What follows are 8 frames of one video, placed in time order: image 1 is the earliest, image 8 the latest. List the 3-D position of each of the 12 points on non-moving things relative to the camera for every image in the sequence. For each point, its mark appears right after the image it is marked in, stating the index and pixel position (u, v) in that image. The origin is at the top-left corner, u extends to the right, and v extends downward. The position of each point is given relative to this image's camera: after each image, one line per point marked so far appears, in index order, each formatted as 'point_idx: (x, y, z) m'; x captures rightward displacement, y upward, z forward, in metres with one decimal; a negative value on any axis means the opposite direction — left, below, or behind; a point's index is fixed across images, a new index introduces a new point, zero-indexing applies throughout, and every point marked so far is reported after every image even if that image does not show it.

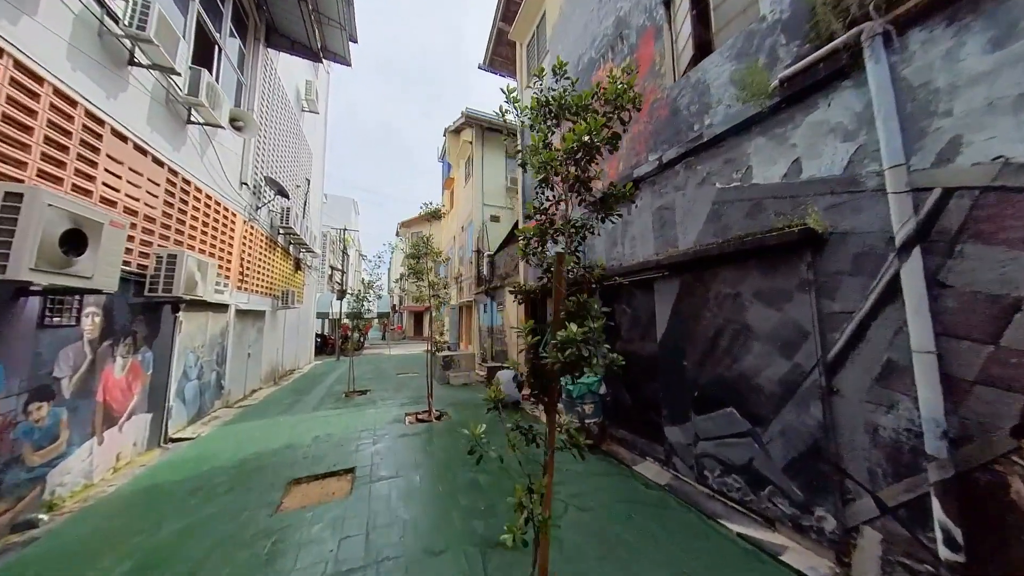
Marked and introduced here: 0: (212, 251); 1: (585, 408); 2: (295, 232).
0: (-6.4, +0.8, +6.1) m
1: (+1.2, -2.0, +4.7) m
2: (-7.5, +1.9, +9.9) m
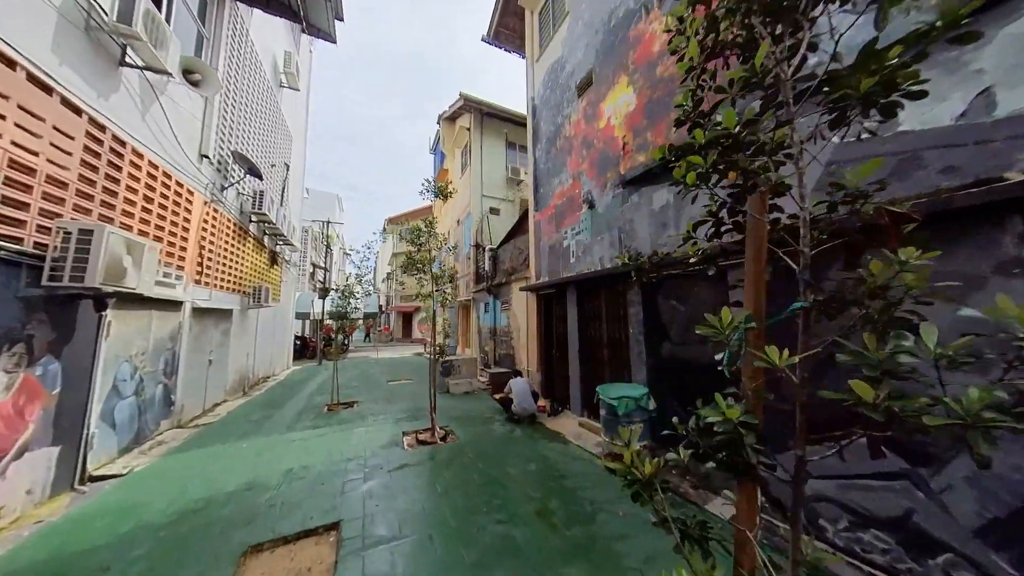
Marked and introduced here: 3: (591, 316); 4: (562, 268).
0: (-6.0, +0.9, +4.9) m
1: (+1.6, -1.9, +3.8) m
2: (-7.3, +2.0, +8.7) m
3: (+1.5, -0.5, +5.5) m
4: (+1.0, +0.4, +6.2) m
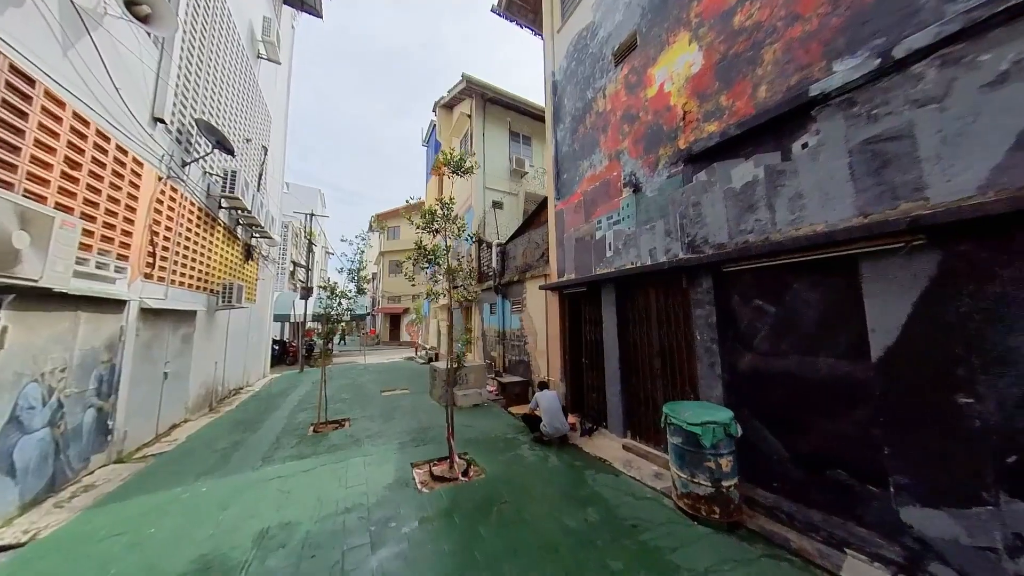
0: (-5.5, +1.0, +3.7) m
1: (+2.2, -1.8, +3.0) m
2: (-7.0, +2.1, +7.4) m
3: (+2.0, -0.5, +4.7) m
4: (+1.5, +0.4, +5.4) m
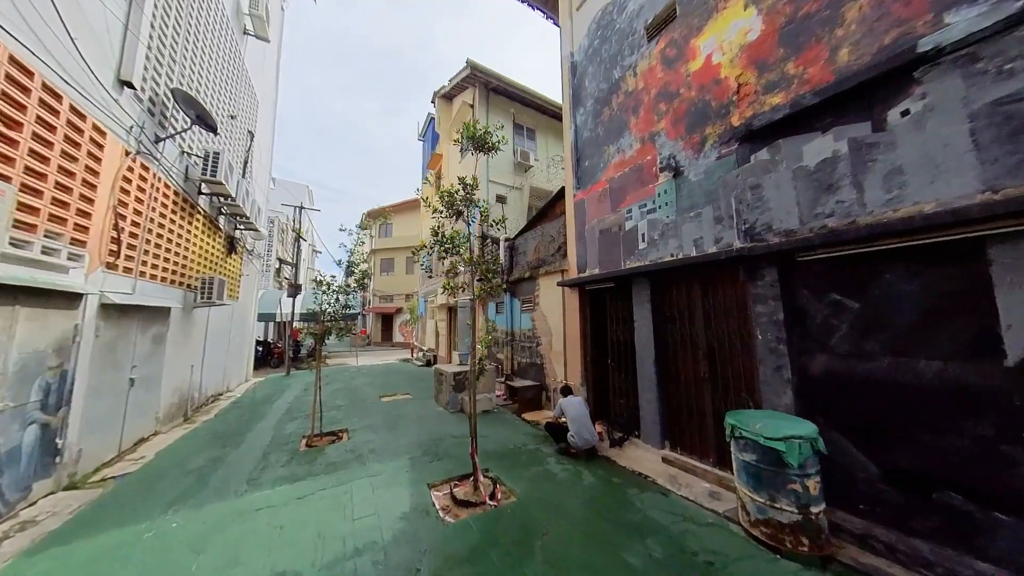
0: (-5.0, +1.1, +3.0) m
1: (+2.6, -1.7, +2.5) m
2: (-6.7, +2.2, +6.7) m
3: (+2.4, -0.4, +4.2) m
4: (+1.9, +0.5, +4.9) m
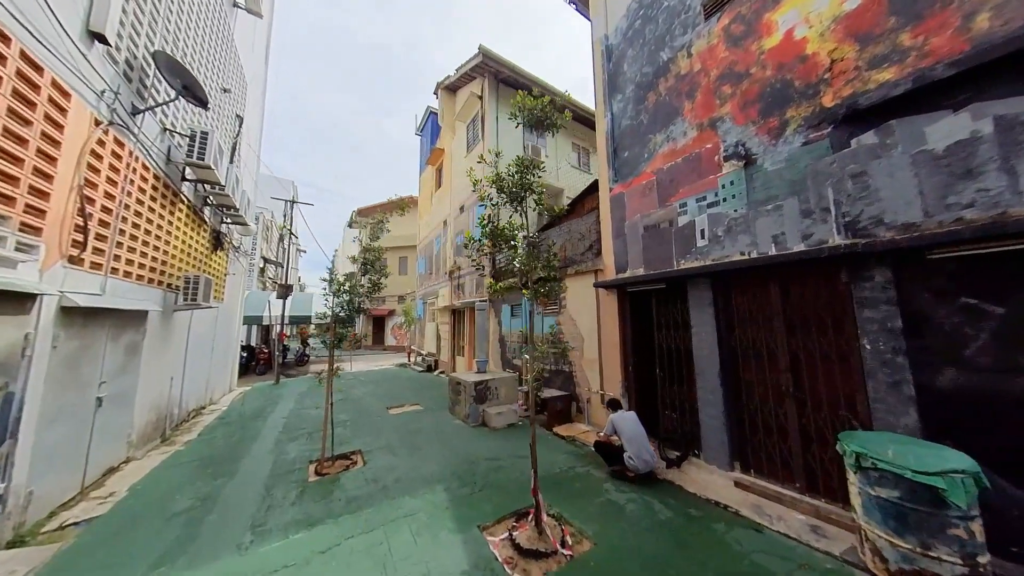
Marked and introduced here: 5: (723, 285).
0: (-4.3, +1.1, +2.2) m
1: (+3.3, -1.8, +2.1) m
2: (-6.1, +2.2, +5.9) m
3: (+3.0, -0.4, +3.8) m
4: (+2.5, +0.5, +4.4) m
5: (+2.9, 0.0, +4.0) m
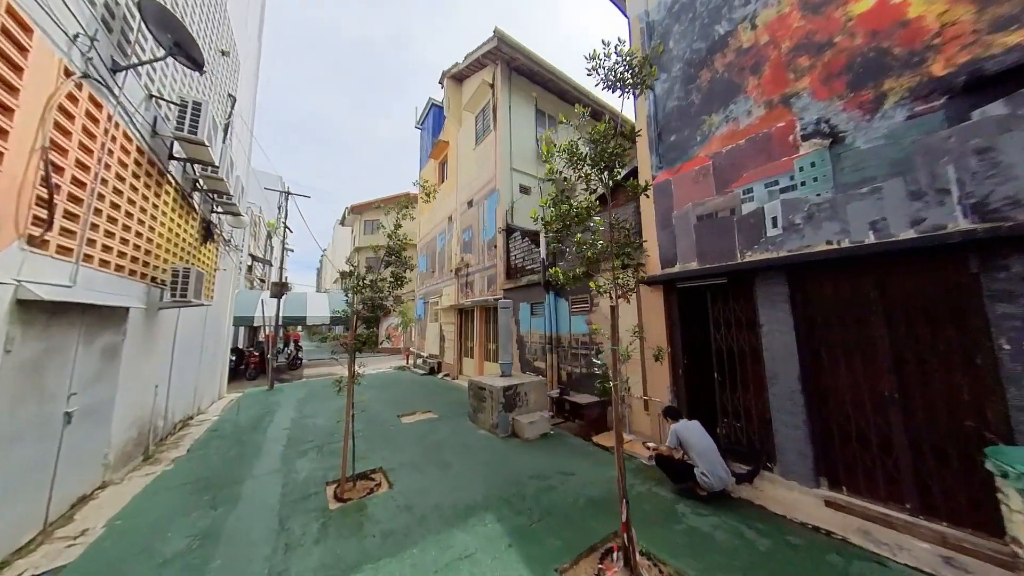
0: (-3.6, +1.2, +1.6) m
1: (+4.0, -1.7, +1.7) m
2: (-5.5, +2.3, +5.2) m
3: (+3.7, -0.4, +3.3) m
4: (+3.2, +0.6, +4.0) m
5: (+3.6, +0.1, +3.5) m
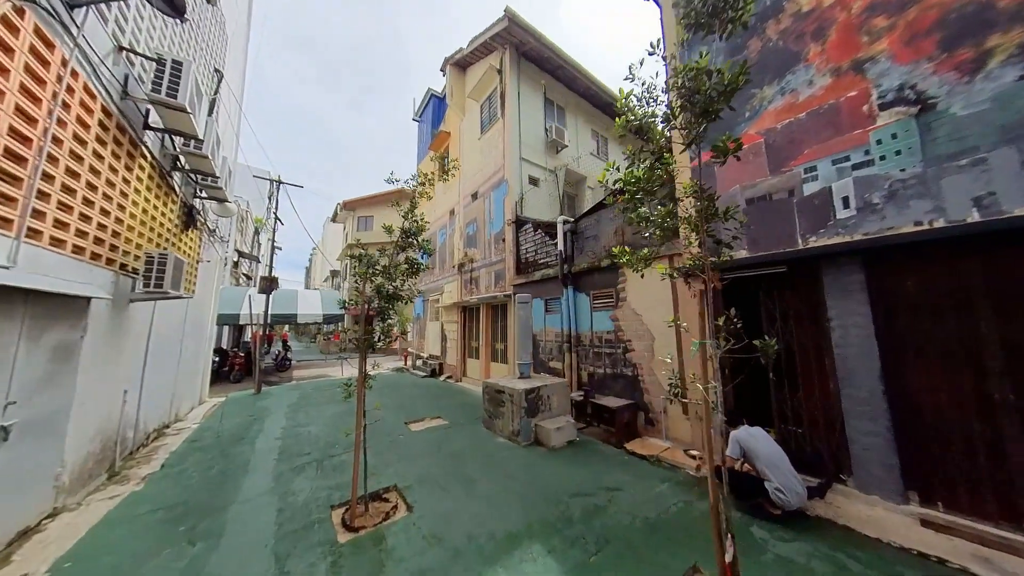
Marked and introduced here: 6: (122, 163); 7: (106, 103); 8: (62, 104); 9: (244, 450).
0: (-3.1, +1.4, +1.0) m
1: (+4.5, -1.5, +1.3) m
2: (-5.1, +2.5, +4.5) m
3: (+4.1, -0.2, +2.9) m
4: (+3.6, +0.7, +3.6) m
5: (+4.0, +0.2, +3.1) m
6: (-5.2, +1.7, +3.8) m
7: (-4.9, +2.2, +3.5) m
8: (-4.5, +1.8, +2.9) m
9: (-4.5, -2.7, +4.8) m
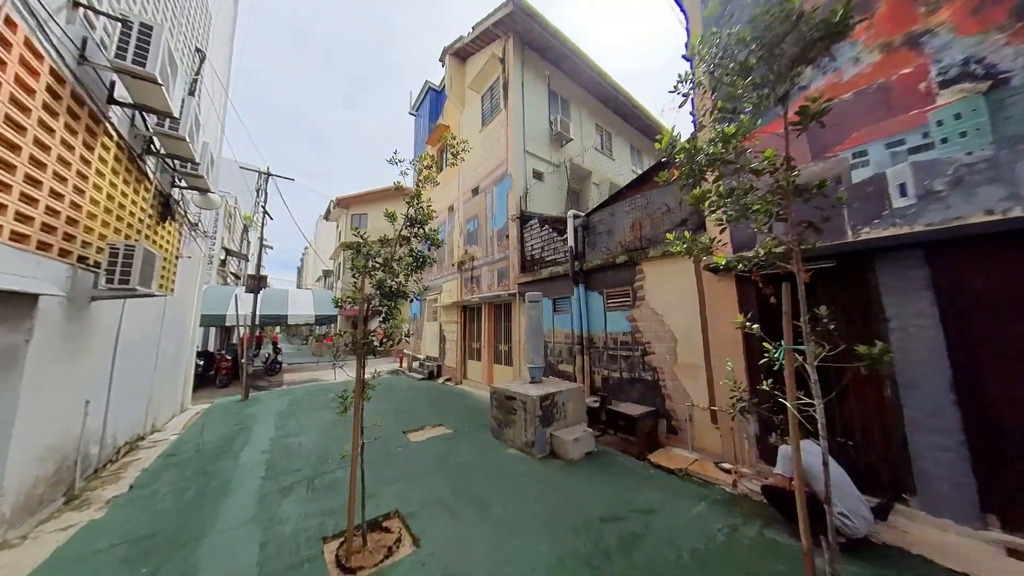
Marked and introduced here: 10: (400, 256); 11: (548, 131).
0: (-2.8, +1.4, +0.5) m
1: (+4.8, -1.5, +0.9) m
2: (-4.9, +2.5, +4.0) m
3: (+4.4, -0.2, +2.6) m
4: (+3.8, +0.7, +3.2) m
5: (+4.3, +0.3, +2.8) m
6: (-5.0, +1.7, +3.3) m
7: (-4.7, +2.3, +2.9) m
8: (-4.3, +1.9, +2.4) m
9: (-4.3, -2.7, +4.3) m
10: (-1.3, +0.4, +3.2) m
11: (+1.2, +5.1, +9.4) m
